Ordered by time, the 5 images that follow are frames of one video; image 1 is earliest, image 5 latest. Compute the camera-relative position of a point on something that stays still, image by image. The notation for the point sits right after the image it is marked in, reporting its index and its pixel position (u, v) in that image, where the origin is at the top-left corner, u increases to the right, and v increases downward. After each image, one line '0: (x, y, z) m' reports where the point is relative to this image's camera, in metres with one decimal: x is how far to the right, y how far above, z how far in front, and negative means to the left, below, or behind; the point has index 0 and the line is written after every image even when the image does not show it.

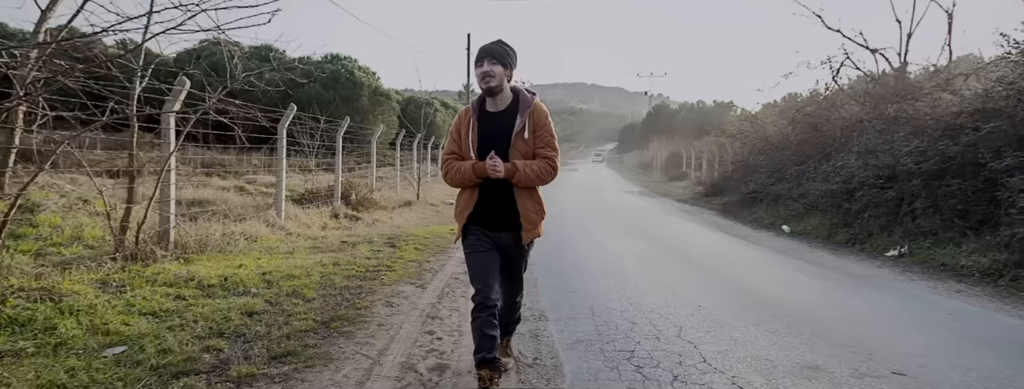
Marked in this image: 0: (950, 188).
0: (+5.6, +0.1, +7.4) m
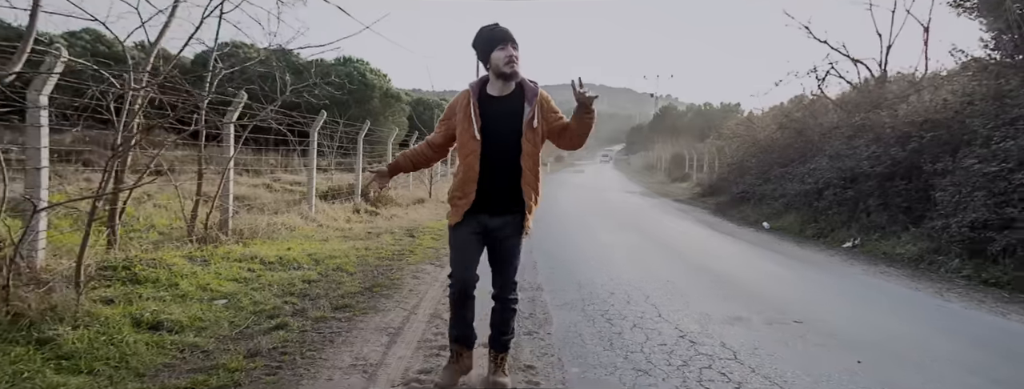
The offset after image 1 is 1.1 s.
0: (+5.7, +0.1, +8.5) m
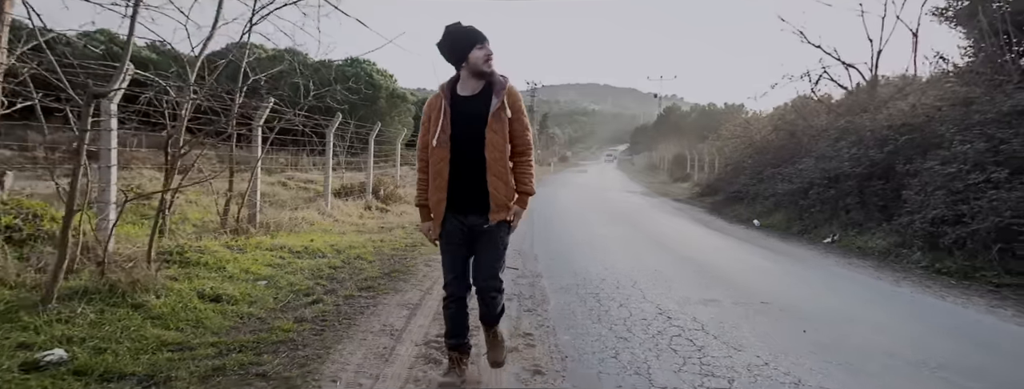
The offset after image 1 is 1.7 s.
0: (+5.7, +0.1, +9.2) m
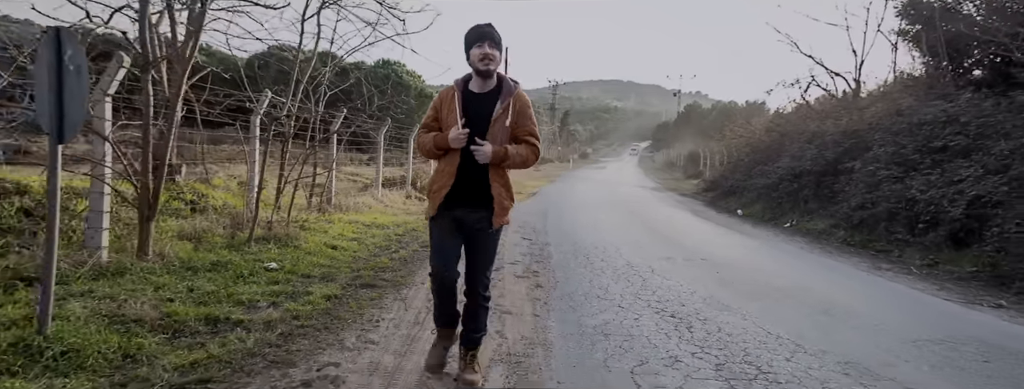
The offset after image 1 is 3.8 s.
0: (+6.1, +0.2, +11.2) m
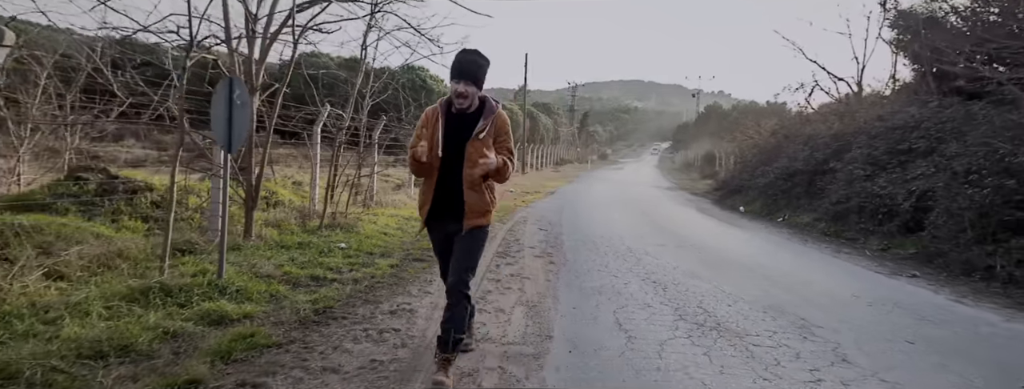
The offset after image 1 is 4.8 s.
0: (+6.5, +0.3, +12.4) m
